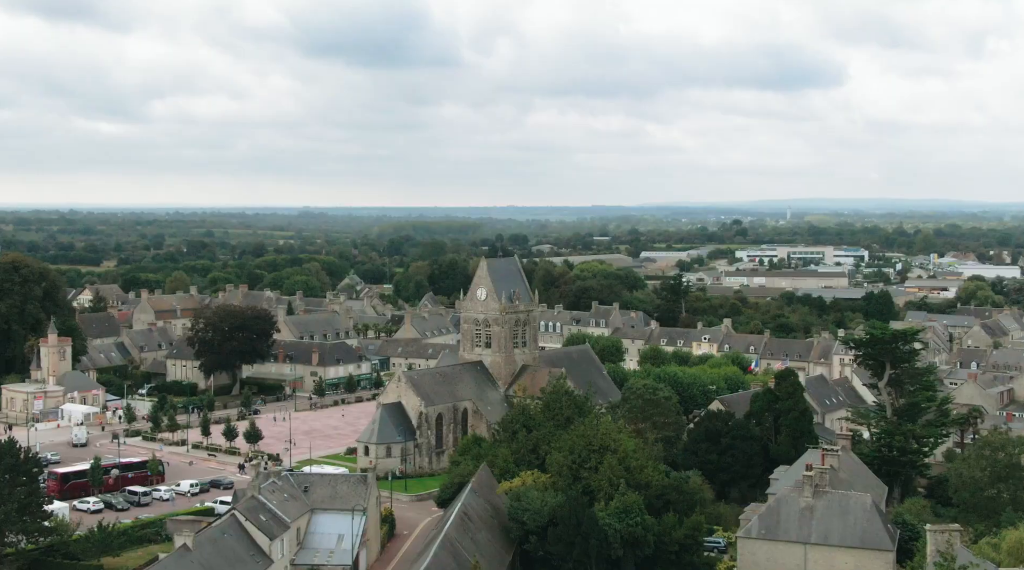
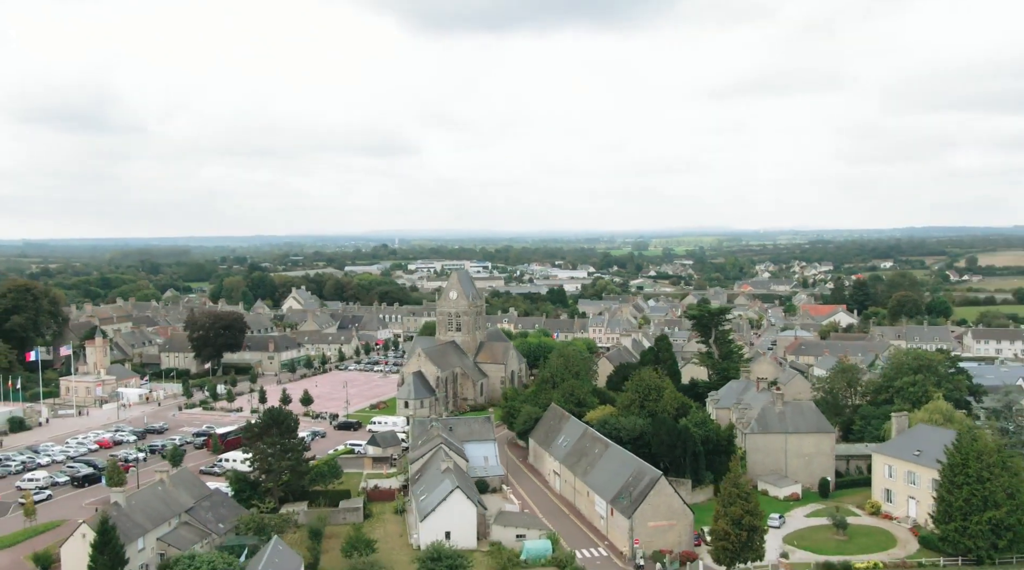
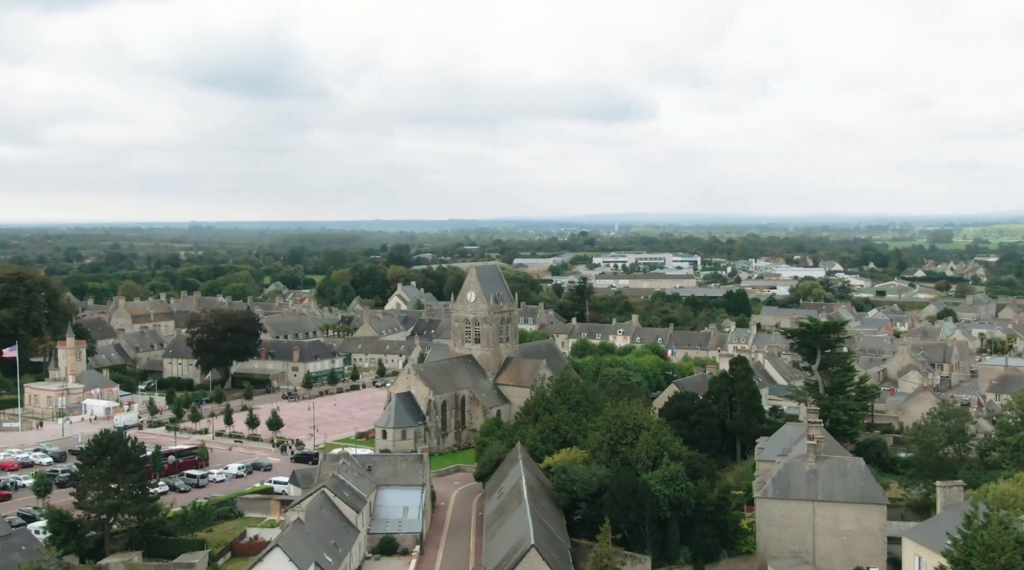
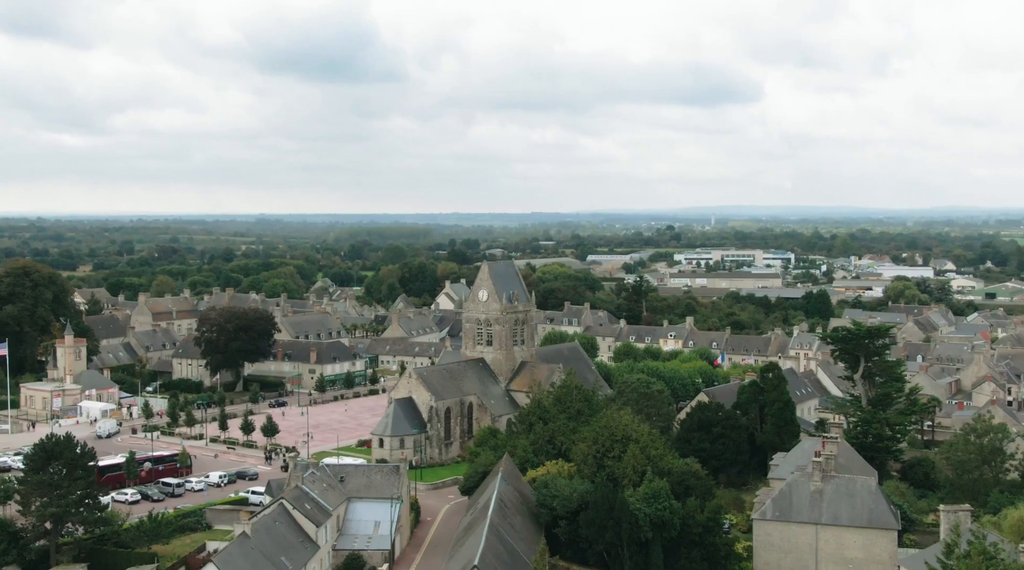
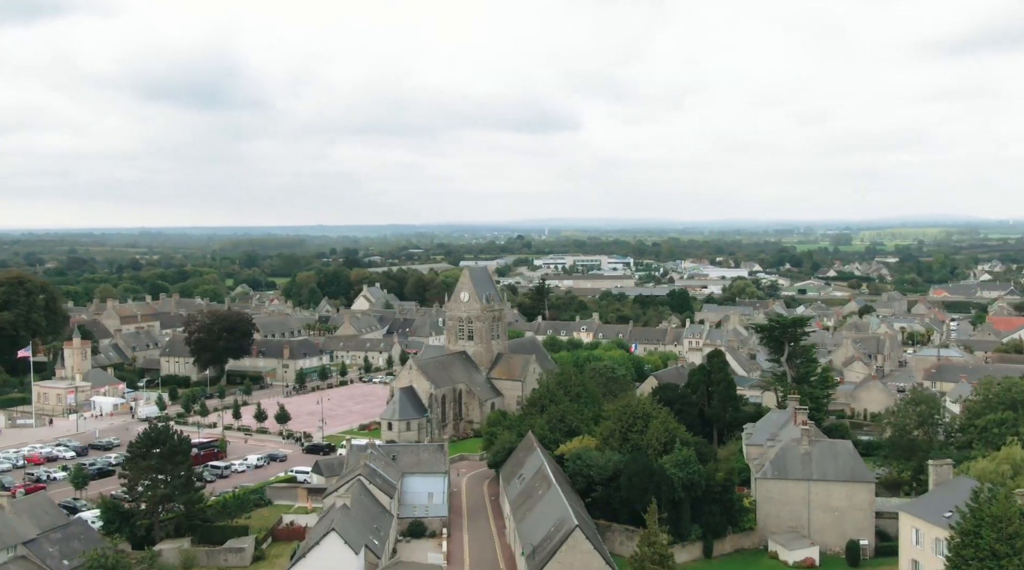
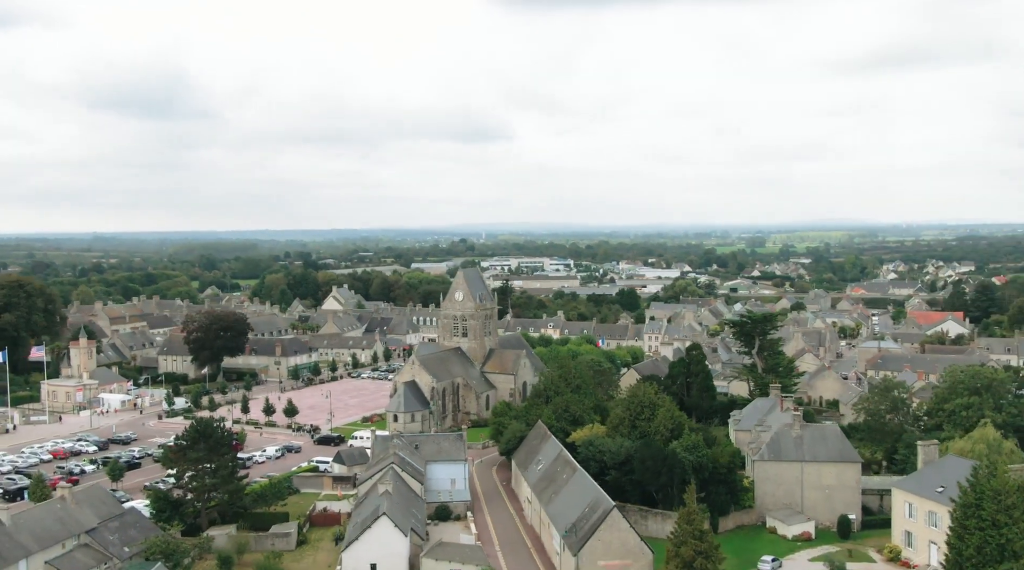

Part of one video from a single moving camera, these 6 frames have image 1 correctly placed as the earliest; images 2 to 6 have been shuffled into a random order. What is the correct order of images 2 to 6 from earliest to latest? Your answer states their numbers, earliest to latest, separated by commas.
4, 3, 5, 6, 2
